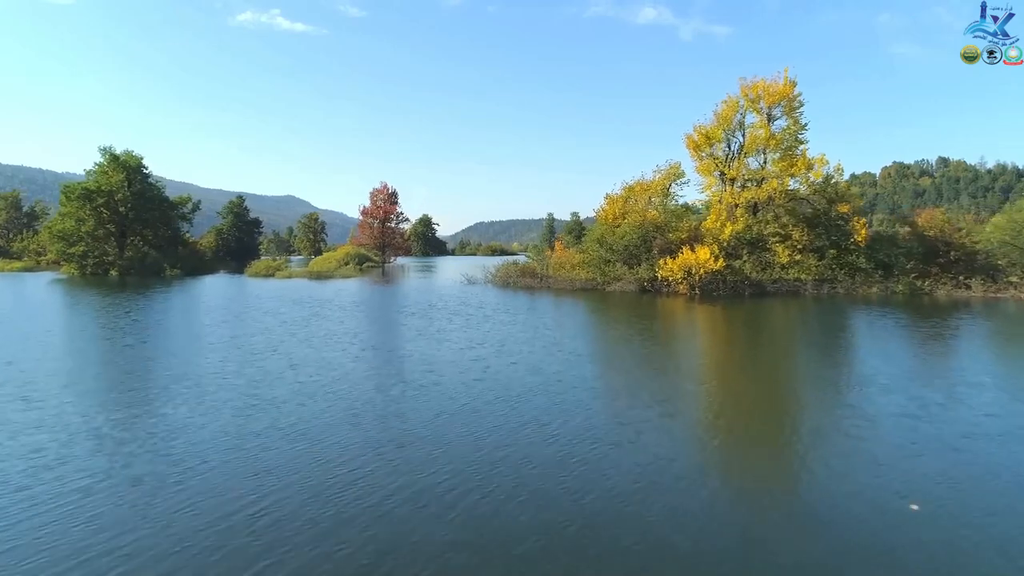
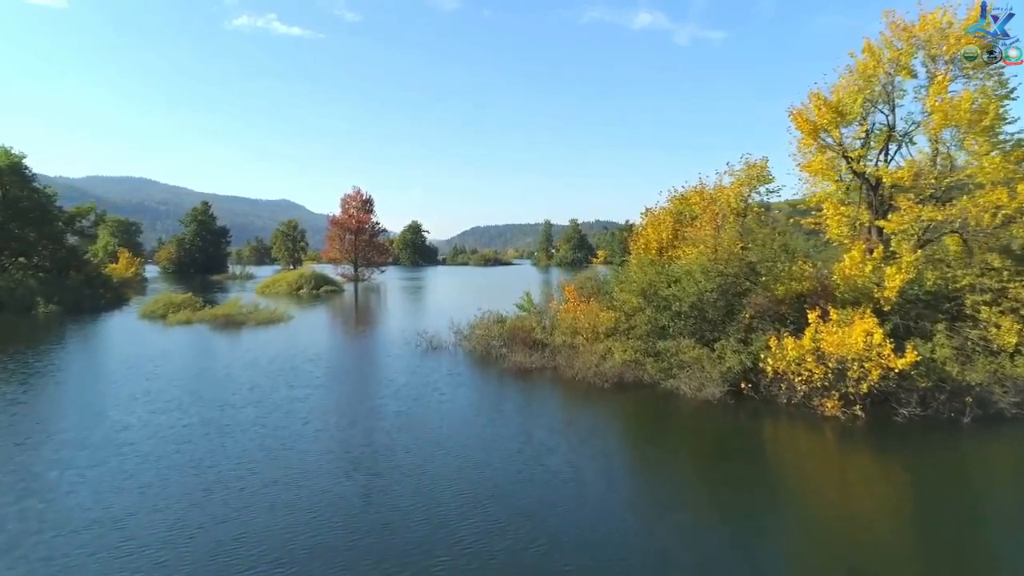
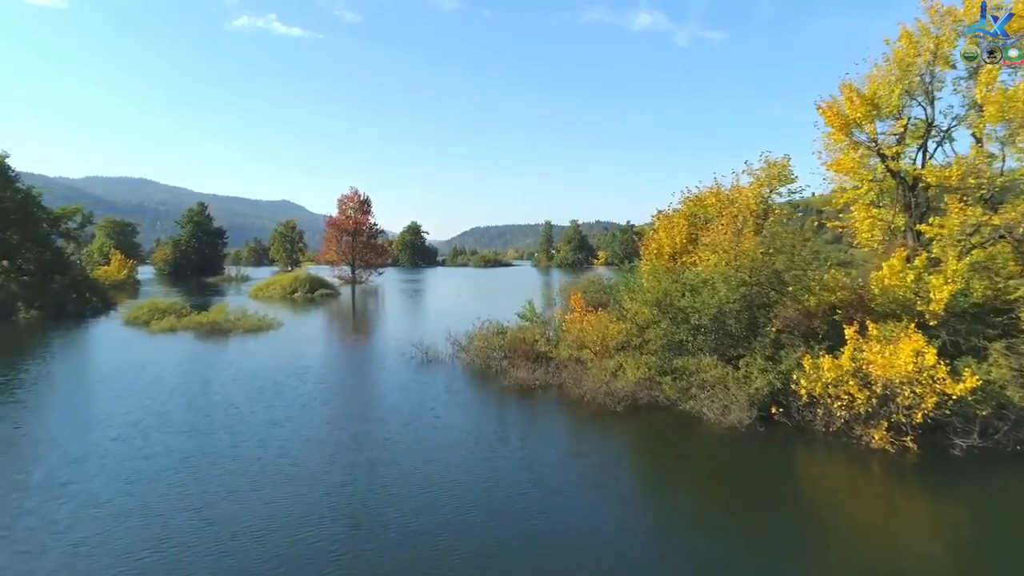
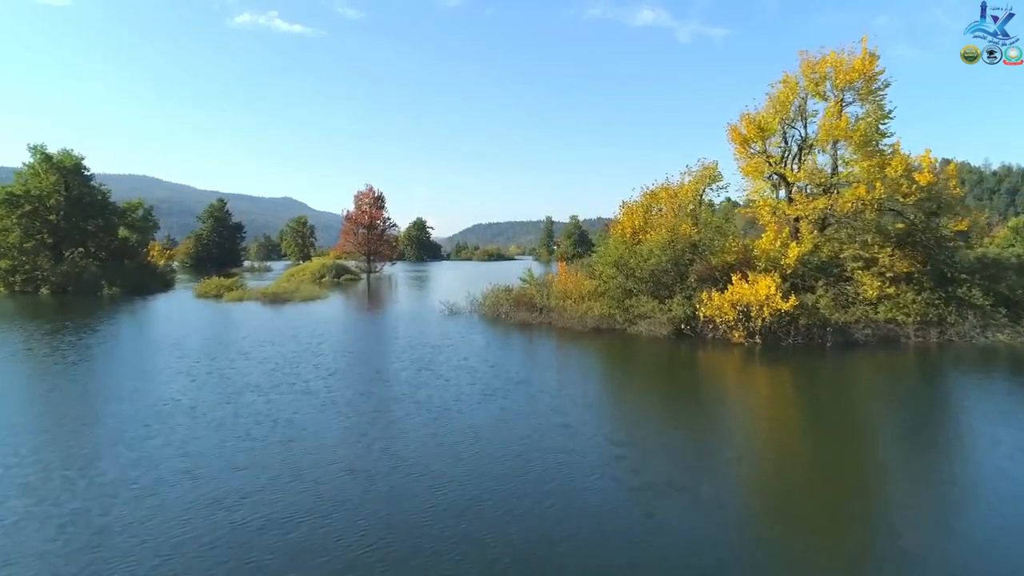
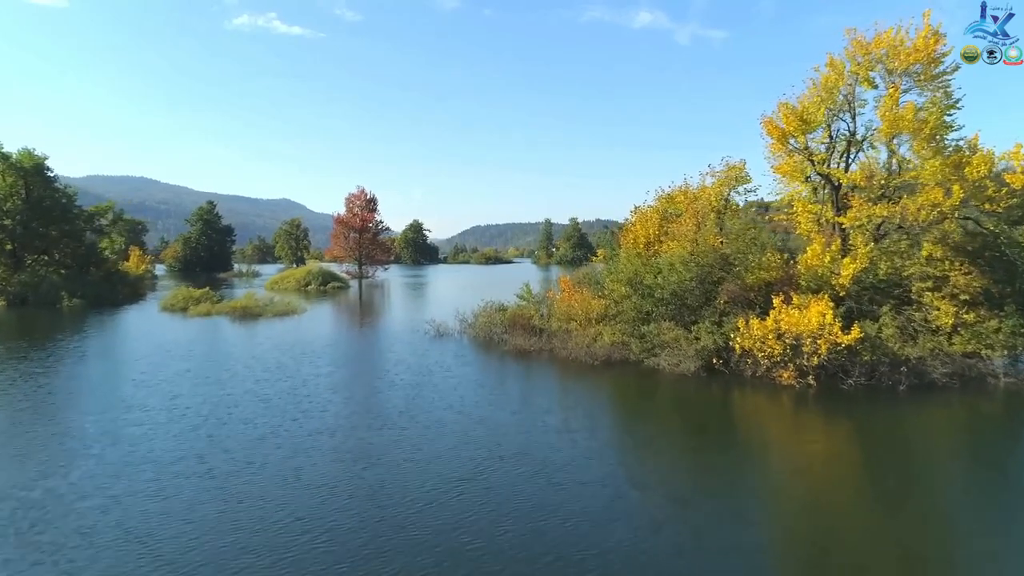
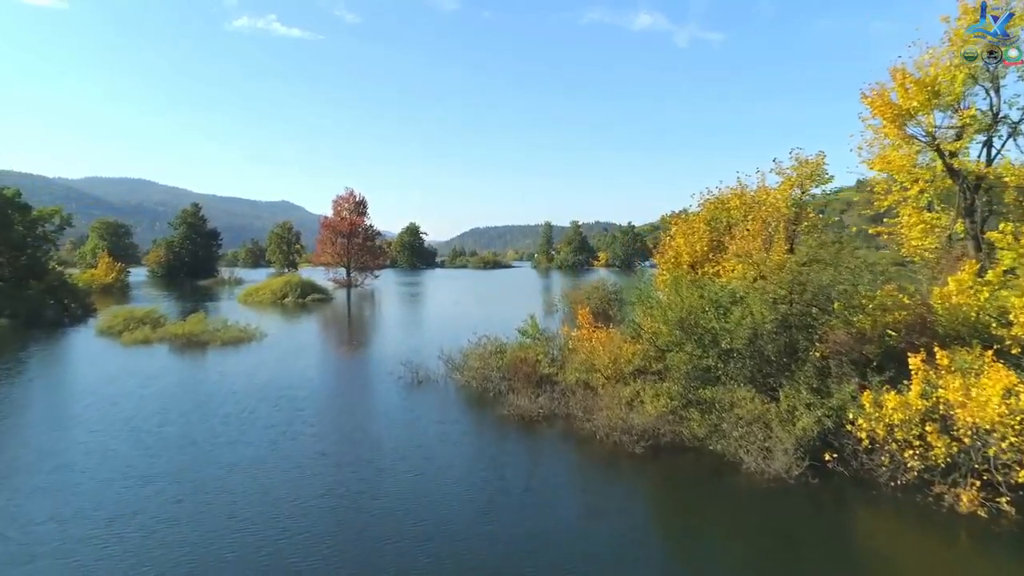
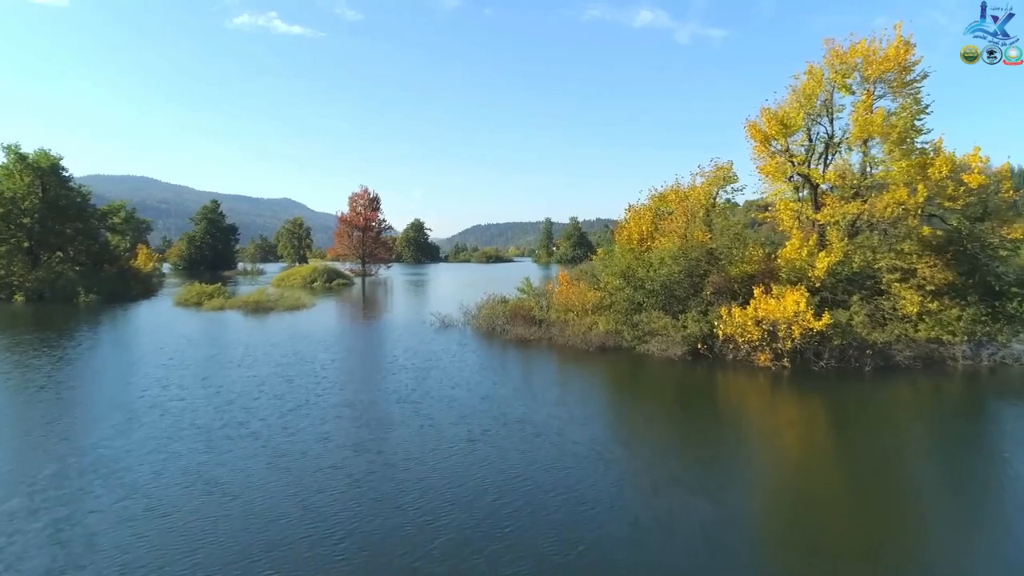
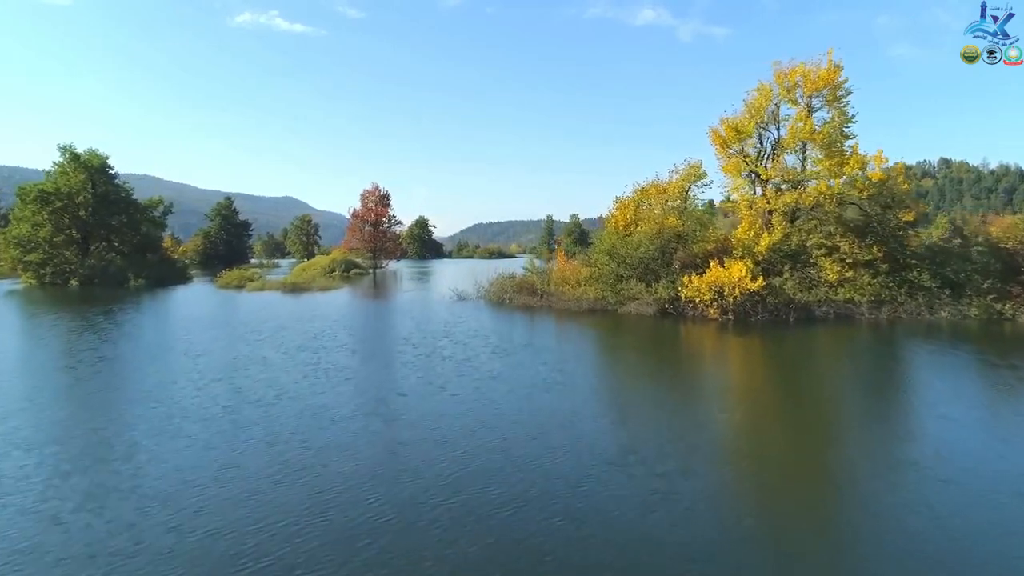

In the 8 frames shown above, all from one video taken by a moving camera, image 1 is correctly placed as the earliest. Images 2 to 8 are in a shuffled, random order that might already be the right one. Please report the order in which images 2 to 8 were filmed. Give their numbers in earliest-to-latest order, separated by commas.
8, 4, 7, 5, 2, 3, 6
